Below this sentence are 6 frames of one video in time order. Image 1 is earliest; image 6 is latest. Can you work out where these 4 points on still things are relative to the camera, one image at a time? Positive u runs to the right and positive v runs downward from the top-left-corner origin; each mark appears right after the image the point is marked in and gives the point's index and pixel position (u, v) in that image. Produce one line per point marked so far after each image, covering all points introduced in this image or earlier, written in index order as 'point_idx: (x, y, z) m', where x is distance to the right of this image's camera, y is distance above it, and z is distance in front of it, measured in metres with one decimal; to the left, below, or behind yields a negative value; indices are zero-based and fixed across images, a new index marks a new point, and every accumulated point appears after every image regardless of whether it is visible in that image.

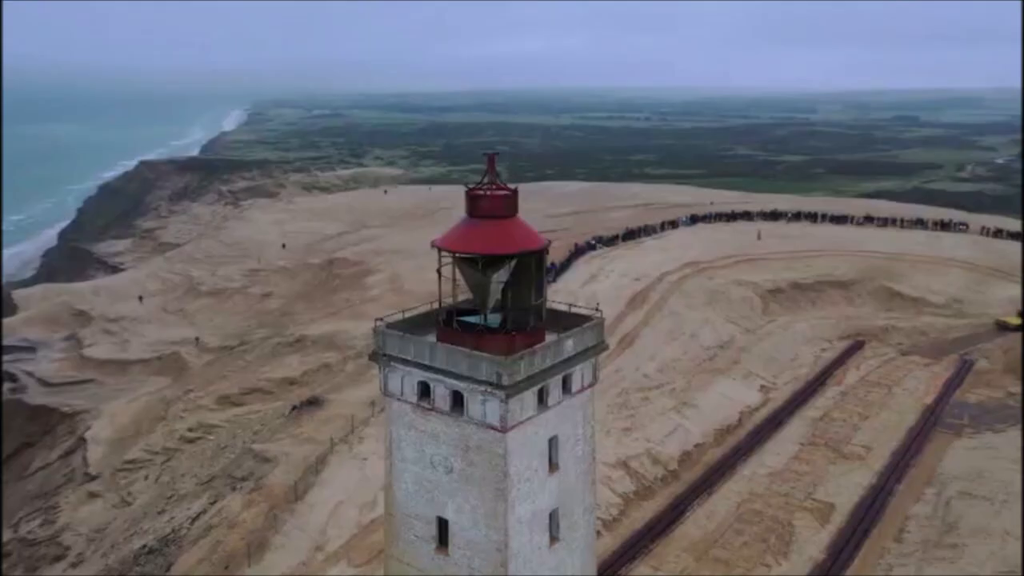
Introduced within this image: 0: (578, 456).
0: (+0.9, -2.3, +11.2) m
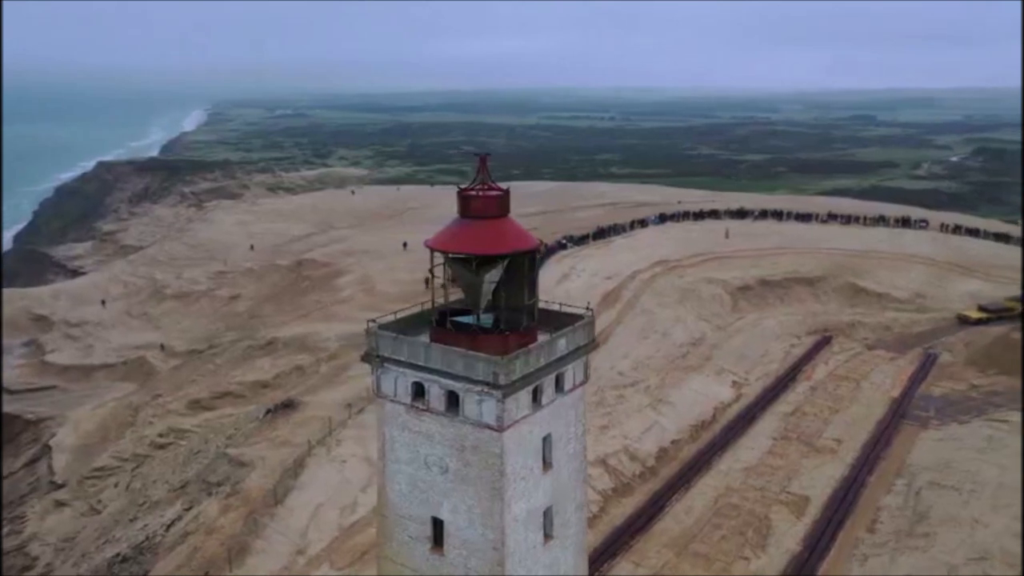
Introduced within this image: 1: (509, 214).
0: (+0.8, -2.3, +11.3) m
1: (0.0, +0.9, +10.6) m
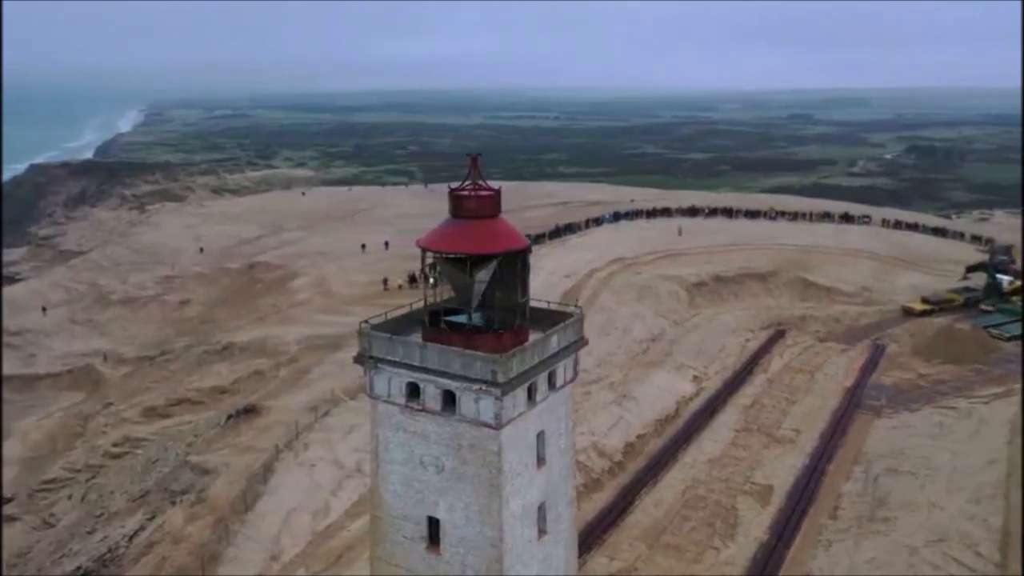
0: (+0.7, -2.2, +11.5) m
1: (-0.2, +1.0, +10.7) m
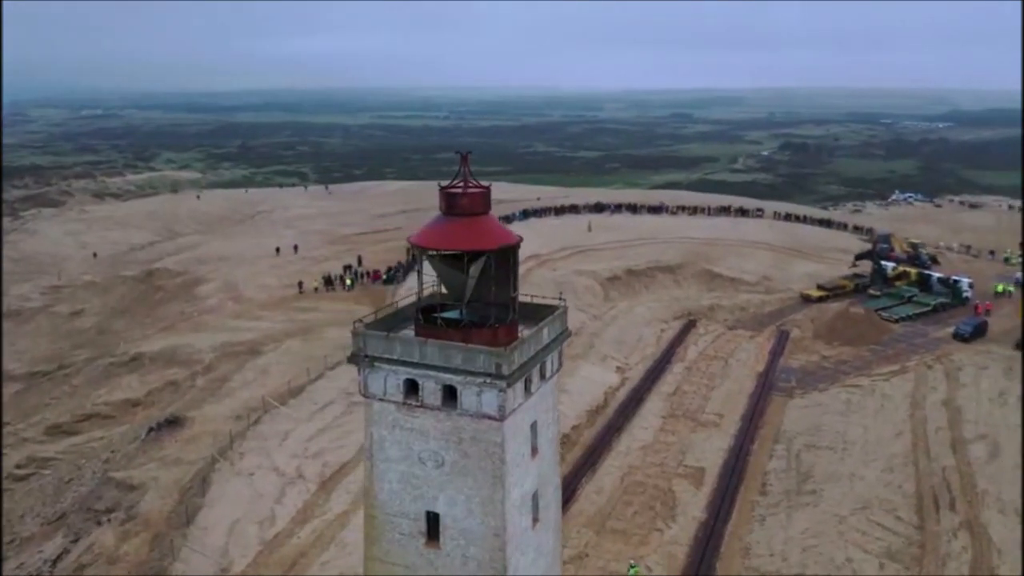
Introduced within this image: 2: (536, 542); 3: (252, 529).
0: (+0.5, -2.1, +11.8) m
1: (-0.3, +1.0, +10.9) m
2: (+0.3, -3.6, +11.6) m
3: (-6.3, -5.9, +20.0) m
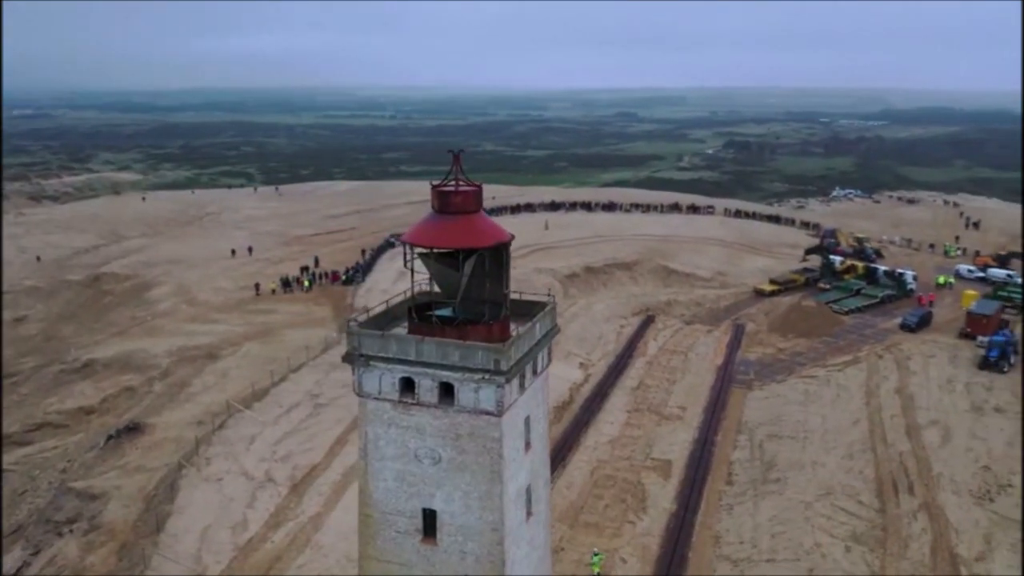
0: (+0.4, -2.1, +11.9) m
1: (-0.4, +1.1, +11.0) m
2: (+0.3, -3.5, +11.8) m
3: (-6.9, -5.9, +19.7) m
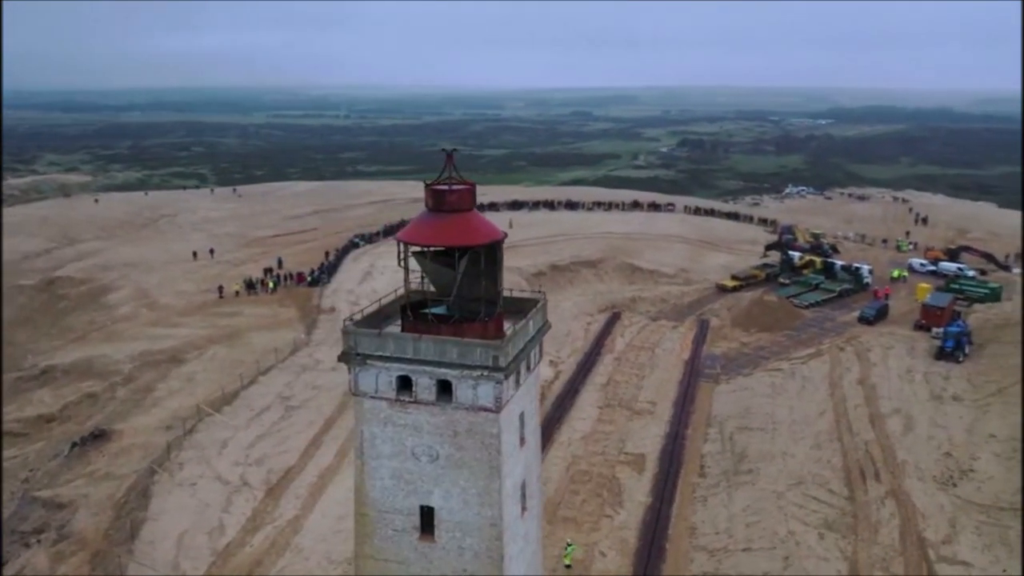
0: (+0.3, -2.0, +12.1) m
1: (-0.5, +1.1, +11.1) m
2: (+0.2, -3.5, +11.9) m
3: (-7.3, -6.0, +19.4) m
